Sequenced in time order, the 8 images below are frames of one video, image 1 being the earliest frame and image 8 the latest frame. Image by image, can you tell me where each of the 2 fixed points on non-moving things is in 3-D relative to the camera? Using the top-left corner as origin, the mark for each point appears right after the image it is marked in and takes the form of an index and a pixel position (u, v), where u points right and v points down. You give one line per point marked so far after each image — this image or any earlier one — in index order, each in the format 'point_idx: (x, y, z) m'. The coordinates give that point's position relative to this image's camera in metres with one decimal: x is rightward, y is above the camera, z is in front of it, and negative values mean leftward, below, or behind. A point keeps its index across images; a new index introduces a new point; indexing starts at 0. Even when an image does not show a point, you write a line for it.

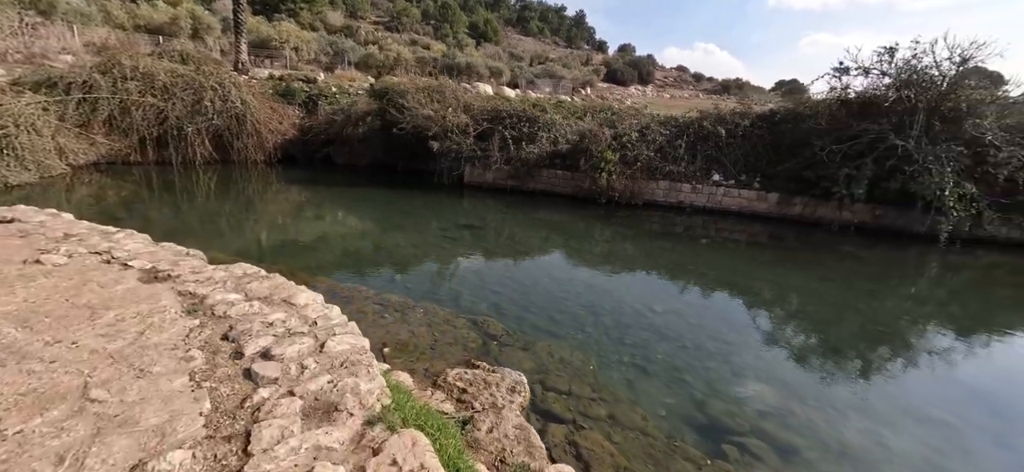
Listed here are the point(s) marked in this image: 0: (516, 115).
0: (+0.1, +3.3, +11.5) m
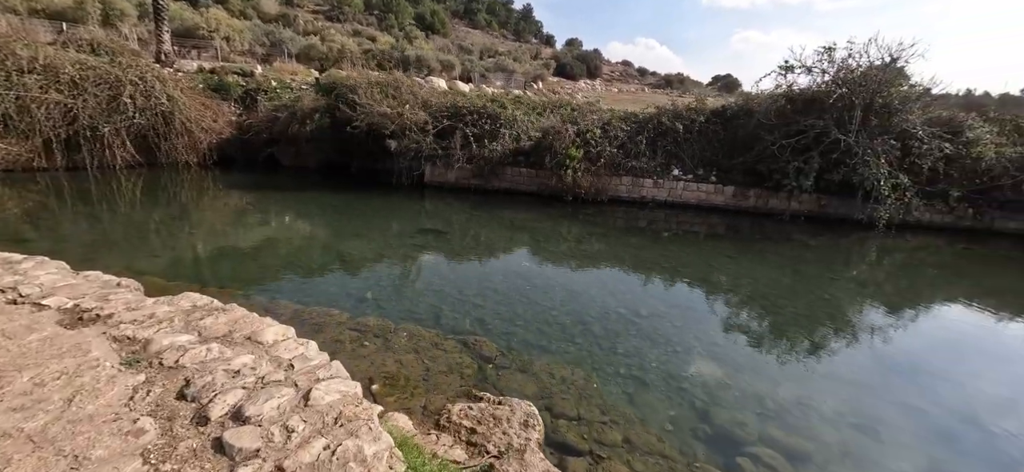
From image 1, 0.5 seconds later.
0: (-0.9, +3.3, +11.2) m
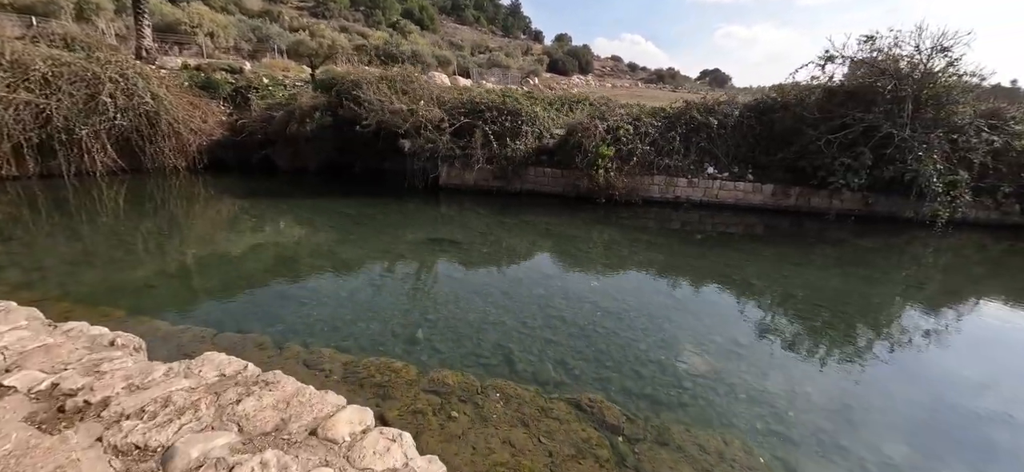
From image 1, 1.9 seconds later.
0: (-0.4, +3.1, +10.3) m
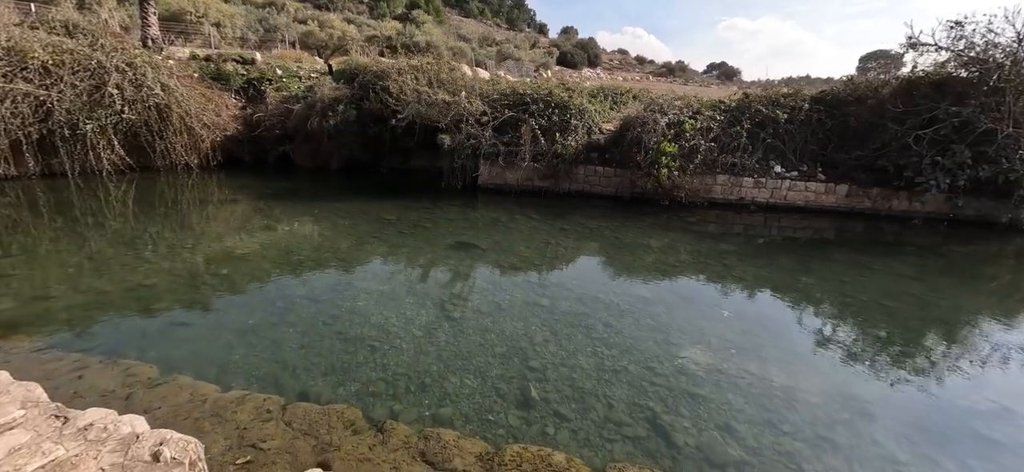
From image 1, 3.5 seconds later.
0: (+0.7, +3.0, +9.3) m
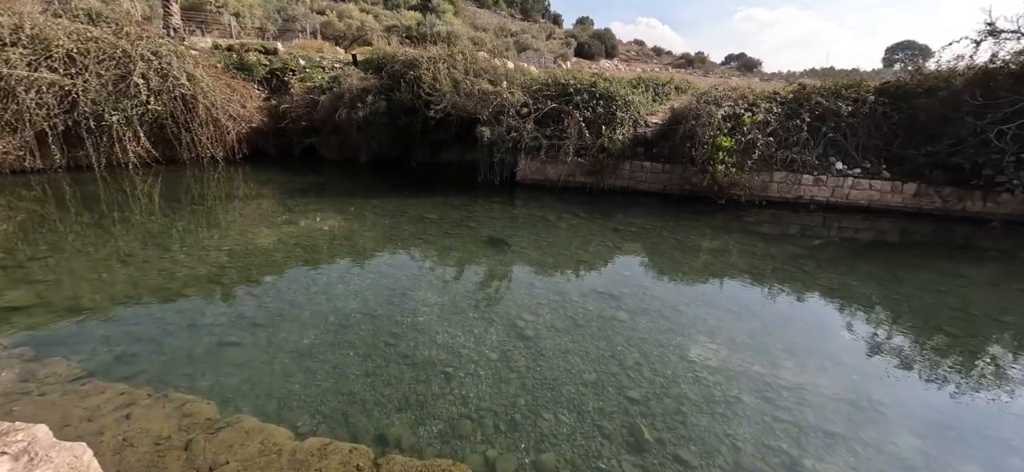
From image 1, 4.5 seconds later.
0: (+1.6, +3.0, +8.7) m
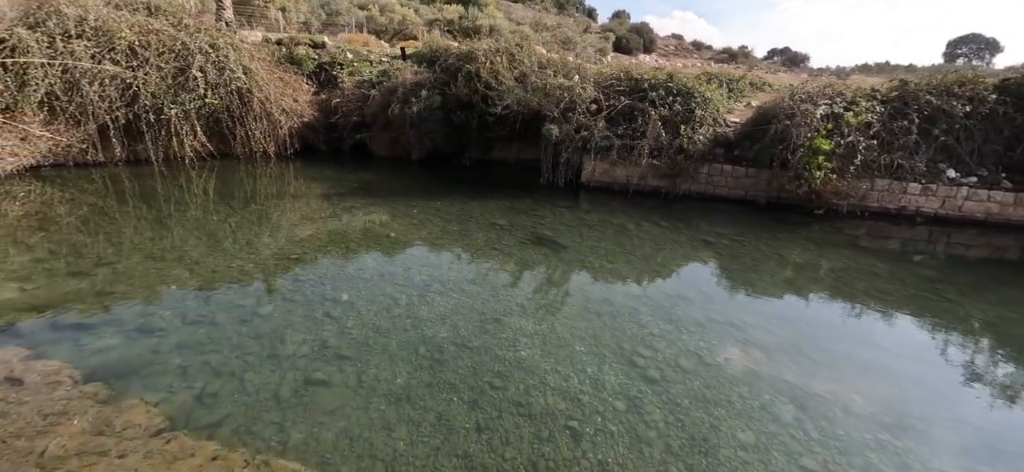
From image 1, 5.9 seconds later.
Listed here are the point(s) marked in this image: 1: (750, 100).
0: (+2.9, +2.8, +8.0) m
1: (+5.4, +3.1, +9.7) m
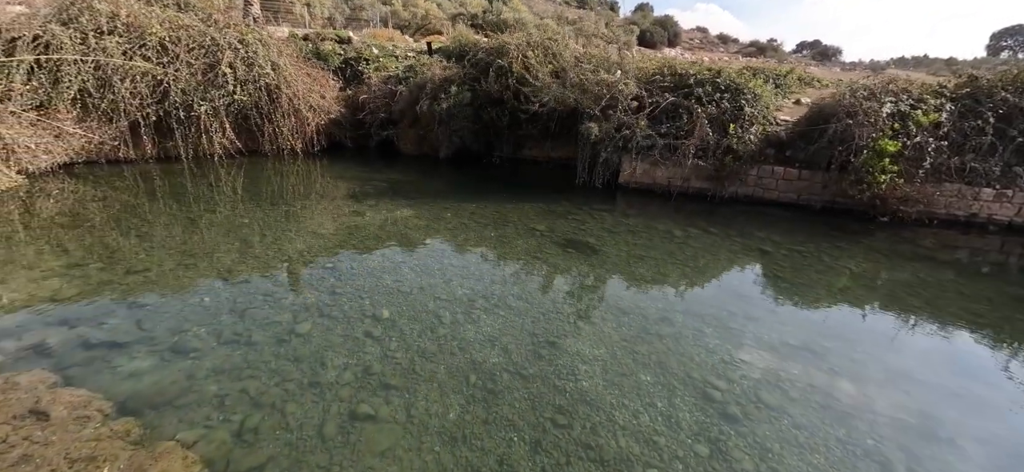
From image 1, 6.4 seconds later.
0: (+3.5, +2.7, +7.5) m
1: (+6.1, +3.0, +9.1) m
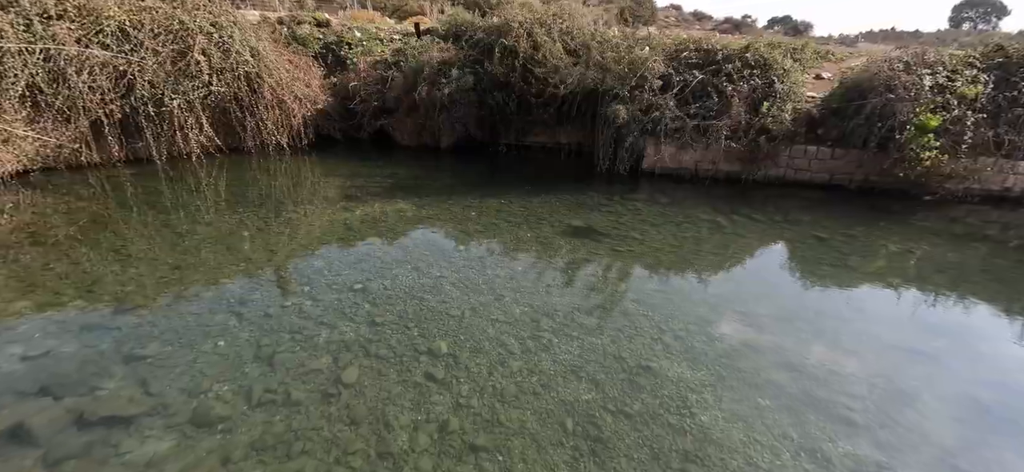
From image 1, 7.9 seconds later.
0: (+3.8, +2.9, +7.0) m
1: (+6.3, +3.4, +8.7) m
